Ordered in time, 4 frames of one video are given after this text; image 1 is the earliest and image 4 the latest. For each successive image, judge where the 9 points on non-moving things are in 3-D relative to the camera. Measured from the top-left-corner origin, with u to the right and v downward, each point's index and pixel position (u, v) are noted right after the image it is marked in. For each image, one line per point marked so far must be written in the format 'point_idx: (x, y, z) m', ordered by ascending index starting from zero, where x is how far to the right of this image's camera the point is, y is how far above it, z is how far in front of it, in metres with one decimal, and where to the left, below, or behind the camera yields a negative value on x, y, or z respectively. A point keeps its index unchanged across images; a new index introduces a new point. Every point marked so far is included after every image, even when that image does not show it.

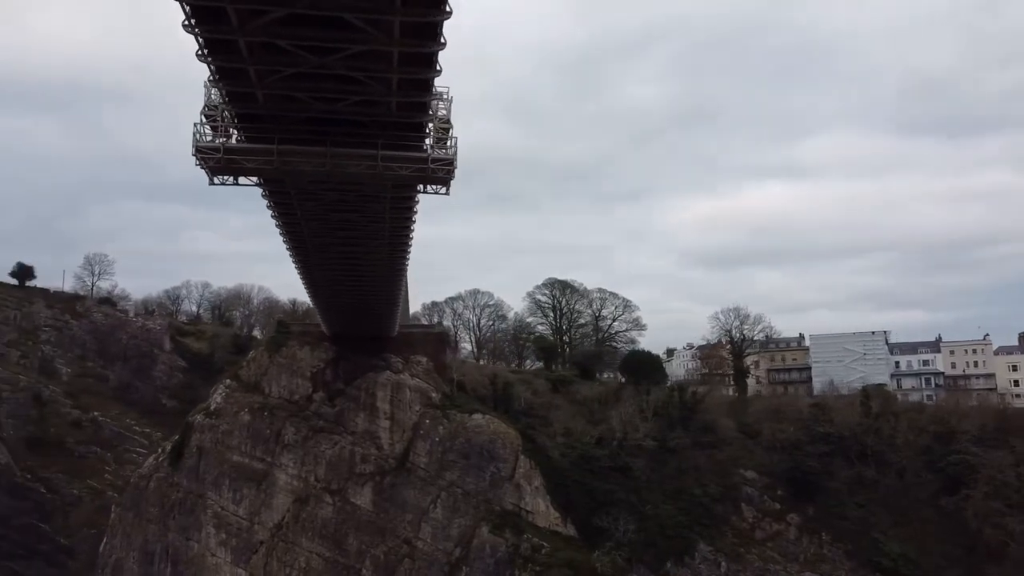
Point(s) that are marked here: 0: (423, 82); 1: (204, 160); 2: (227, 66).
0: (-0.9, +2.1, +8.4) m
1: (-3.5, +1.4, +9.1) m
2: (-2.8, +2.2, +7.9) m
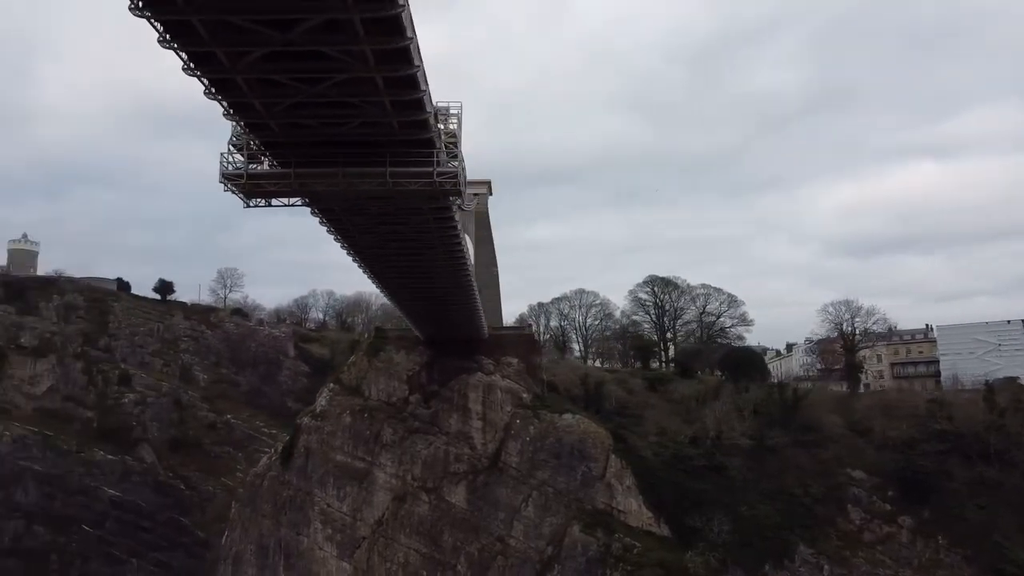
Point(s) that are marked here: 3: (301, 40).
0: (-1.1, +2.0, +8.9) m
1: (-3.5, +1.2, +10.0) m
2: (-3.0, +2.0, +8.6) m
3: (-1.9, +2.3, +7.4) m
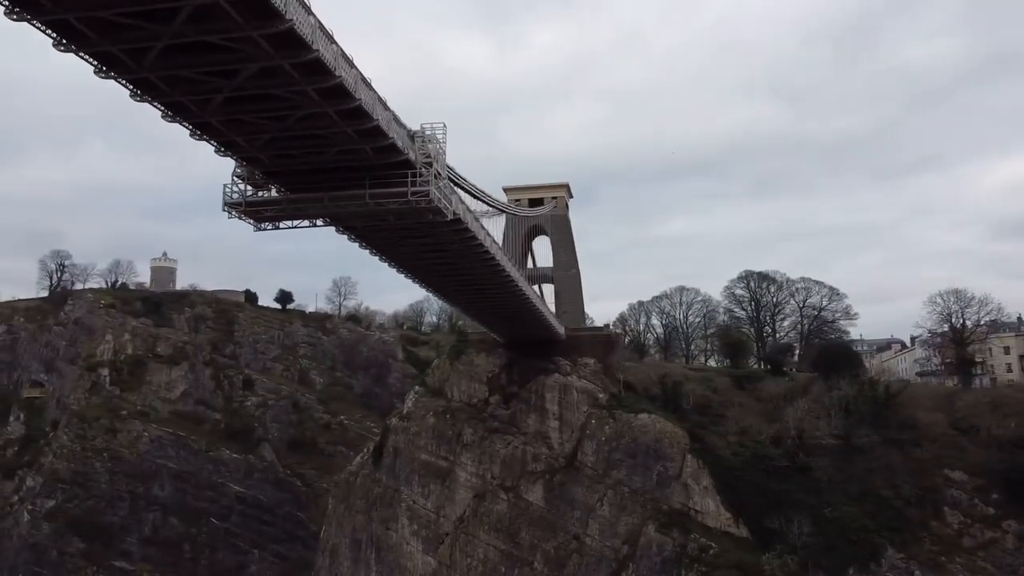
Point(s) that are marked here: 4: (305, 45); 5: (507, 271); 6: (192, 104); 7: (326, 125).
0: (-1.6, +1.9, +9.6) m
1: (-3.8, +1.0, +11.1) m
2: (-3.5, +1.8, +9.6) m
3: (-2.7, +2.1, +8.3) m
4: (-2.0, +2.3, +7.6) m
5: (-0.1, +0.4, +17.7) m
6: (-3.5, +2.0, +8.7) m
7: (-2.1, +1.9, +9.3) m
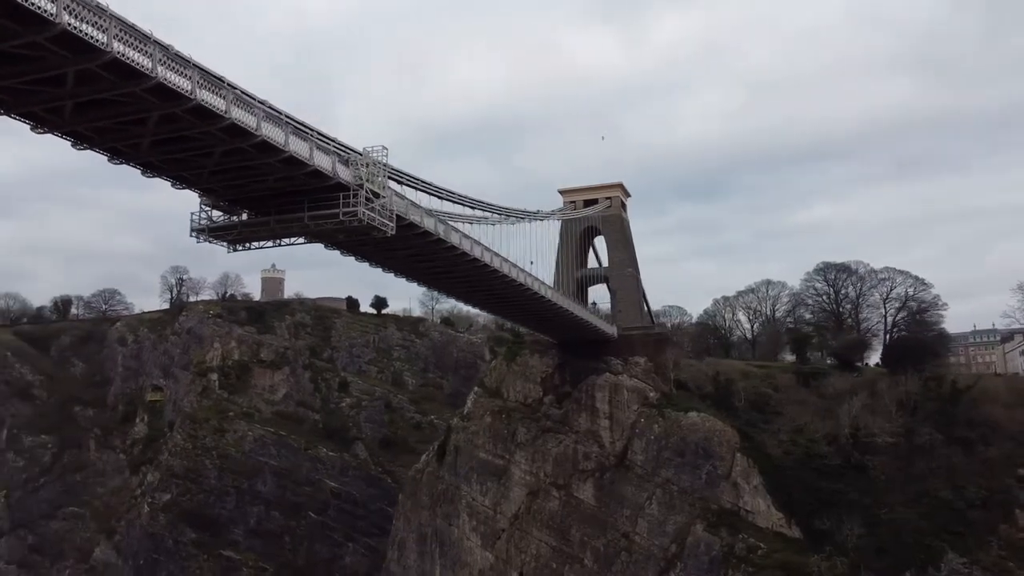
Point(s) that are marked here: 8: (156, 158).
0: (-2.8, +1.7, +10.6) m
1: (-4.7, +0.8, +12.4) m
2: (-4.7, +1.5, +10.9) m
3: (-4.1, +1.8, +9.4) m
4: (-3.5, +2.1, +8.7) m
5: (0.0, +0.3, +18.3) m
6: (-4.8, +1.7, +10.0) m
7: (-3.4, +1.7, +10.4) m
8: (-4.5, +1.6, +10.2) m
